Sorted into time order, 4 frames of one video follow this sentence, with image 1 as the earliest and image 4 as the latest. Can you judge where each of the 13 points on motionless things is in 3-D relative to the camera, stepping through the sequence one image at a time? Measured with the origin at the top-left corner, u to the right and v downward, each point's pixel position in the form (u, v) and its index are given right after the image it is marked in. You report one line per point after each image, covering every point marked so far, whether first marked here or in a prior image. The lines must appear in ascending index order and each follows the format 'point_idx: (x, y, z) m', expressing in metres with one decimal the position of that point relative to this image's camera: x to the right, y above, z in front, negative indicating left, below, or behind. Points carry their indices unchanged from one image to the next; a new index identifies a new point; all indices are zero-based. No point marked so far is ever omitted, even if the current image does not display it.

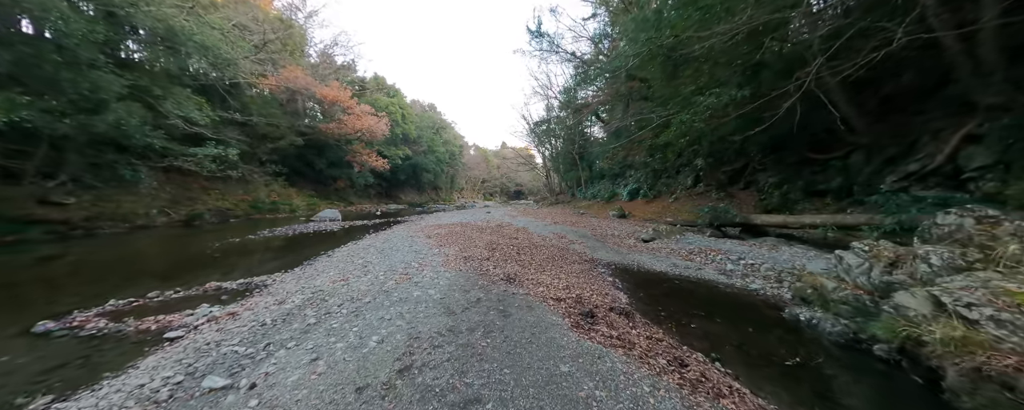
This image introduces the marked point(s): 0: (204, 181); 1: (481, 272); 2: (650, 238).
0: (-19.4, +1.5, +16.9) m
1: (-0.6, -1.3, +5.1) m
2: (+4.6, -1.1, +9.0) m
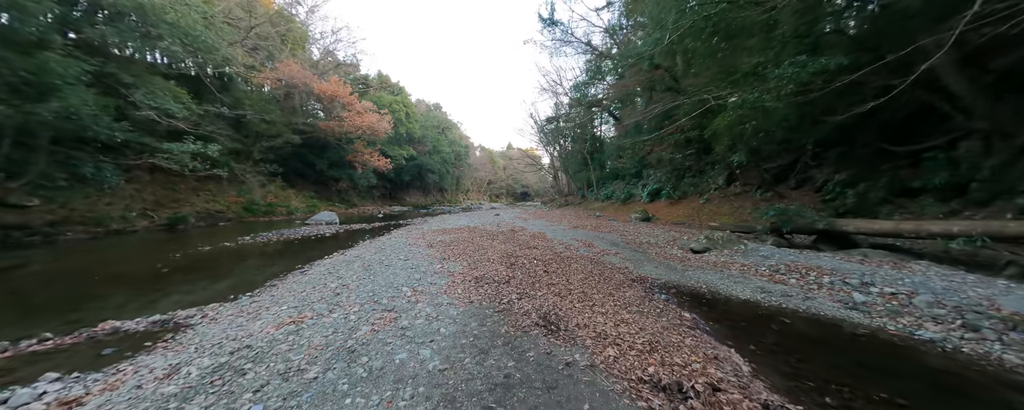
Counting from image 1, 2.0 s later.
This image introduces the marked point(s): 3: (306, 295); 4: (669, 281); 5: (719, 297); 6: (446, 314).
0: (-18.7, +1.4, +15.7) m
1: (-0.1, -1.3, +3.5) m
2: (+5.2, -1.2, +7.3) m
3: (-3.2, -1.4, +4.2) m
4: (+3.2, -1.5, +5.4) m
5: (+3.5, -1.6, +4.6) m
6: (-0.8, -1.4, +3.3) m
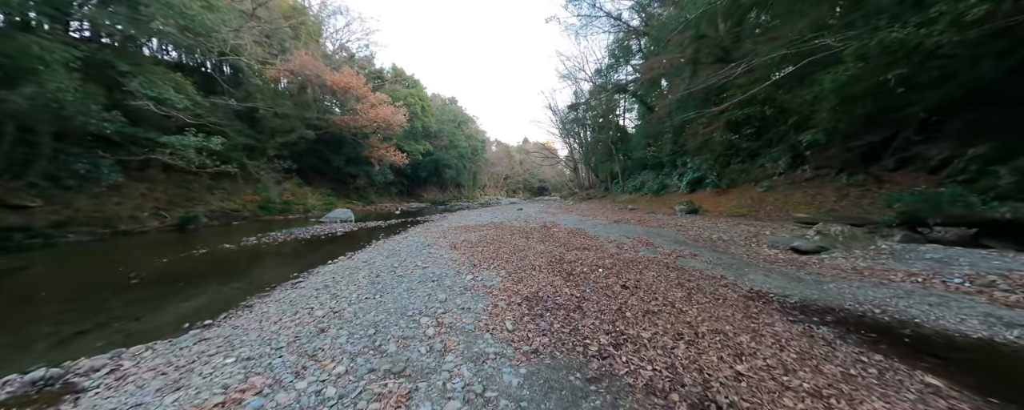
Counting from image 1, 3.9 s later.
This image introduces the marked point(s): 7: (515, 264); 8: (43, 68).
0: (-17.2, +1.4, +15.1) m
1: (+0.6, -1.2, +1.9) m
2: (+6.1, -0.9, +5.4) m
3: (-2.4, -1.3, +2.8) m
4: (+4.0, -1.3, +3.7) m
5: (+4.3, -1.3, +2.8) m
6: (-0.1, -1.2, +1.8) m
7: (0.0, -1.0, +4.7) m
8: (-12.6, +3.7, +7.1) m
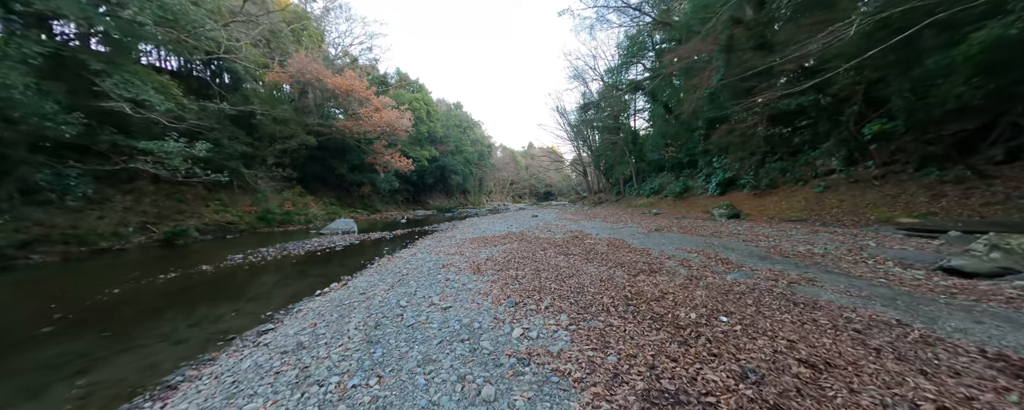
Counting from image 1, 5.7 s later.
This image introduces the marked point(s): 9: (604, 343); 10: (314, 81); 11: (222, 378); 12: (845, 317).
0: (-16.4, +0.8, +14.0) m
1: (+1.3, -1.2, +0.4) m
2: (+6.8, -0.9, +3.8) m
3: (-1.7, -1.4, +1.3) m
4: (+4.7, -1.3, +2.1) m
5: (+5.0, -1.4, +1.2) m
6: (+0.6, -1.3, +0.3) m
7: (+0.8, -1.2, +3.2) m
8: (-11.9, +3.2, +6.0) m
9: (+0.8, -1.2, +2.4) m
10: (-13.7, +8.6, +18.5) m
11: (-2.7, -1.5, +2.5) m
12: (+3.7, -1.2, +3.0) m
